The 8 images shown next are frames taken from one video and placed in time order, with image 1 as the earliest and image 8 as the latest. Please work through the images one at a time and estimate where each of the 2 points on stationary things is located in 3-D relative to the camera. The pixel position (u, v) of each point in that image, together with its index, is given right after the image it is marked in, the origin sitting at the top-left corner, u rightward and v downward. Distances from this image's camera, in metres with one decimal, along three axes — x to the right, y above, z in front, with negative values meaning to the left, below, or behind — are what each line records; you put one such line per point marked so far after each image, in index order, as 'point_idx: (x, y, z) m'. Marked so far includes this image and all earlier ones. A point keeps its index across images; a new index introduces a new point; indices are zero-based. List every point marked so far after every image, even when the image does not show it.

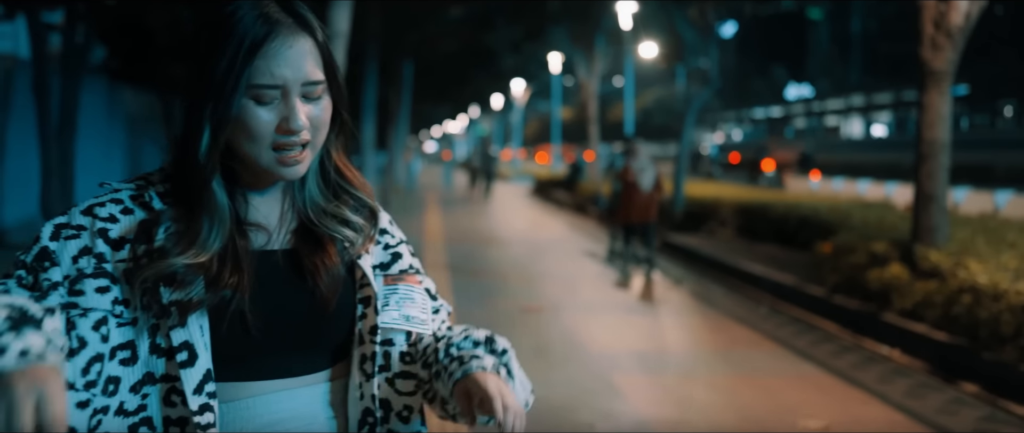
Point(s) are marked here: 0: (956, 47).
0: (+4.1, +1.6, +9.4) m
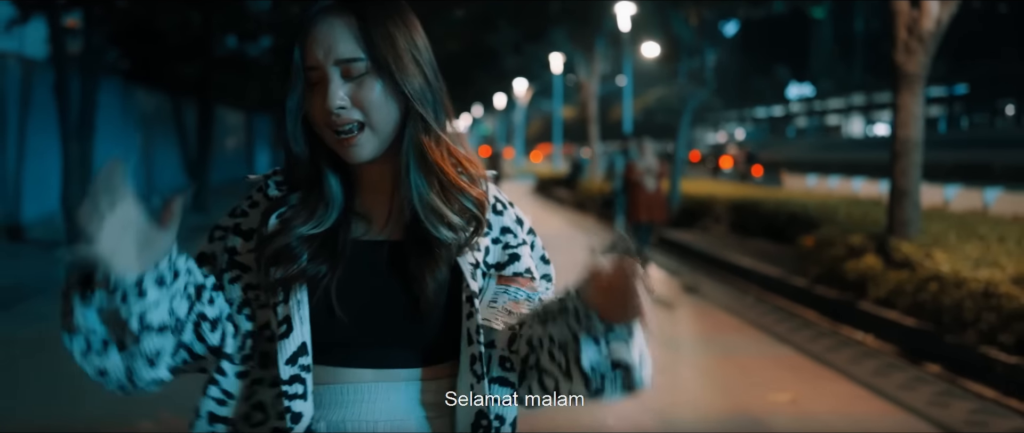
0: (+4.1, +1.6, +10.0) m
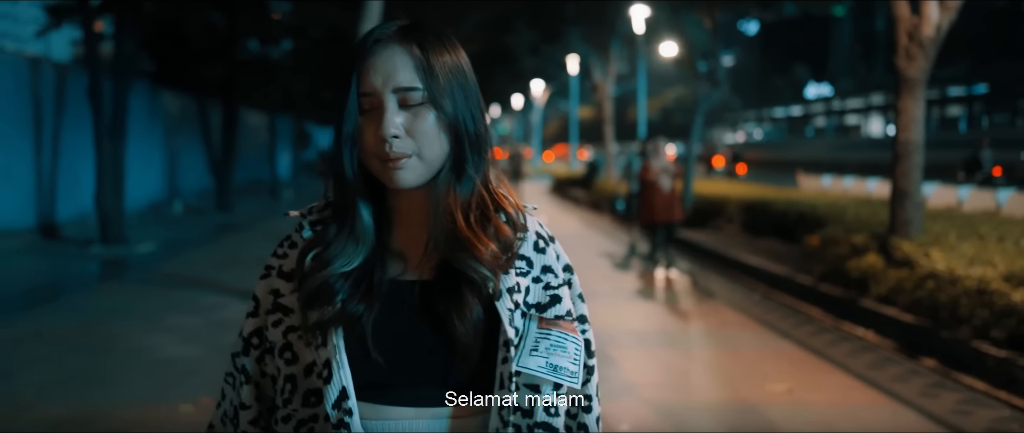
0: (+4.2, +1.6, +10.3) m
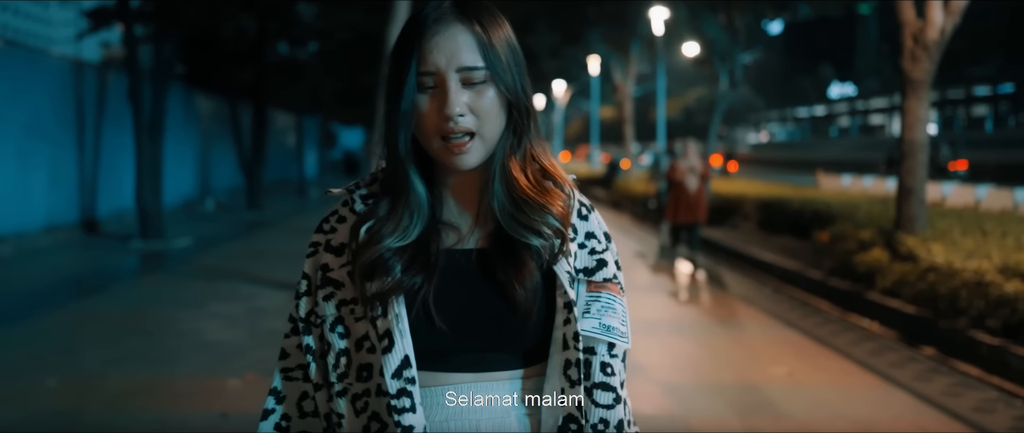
0: (+4.4, +1.7, +10.8) m
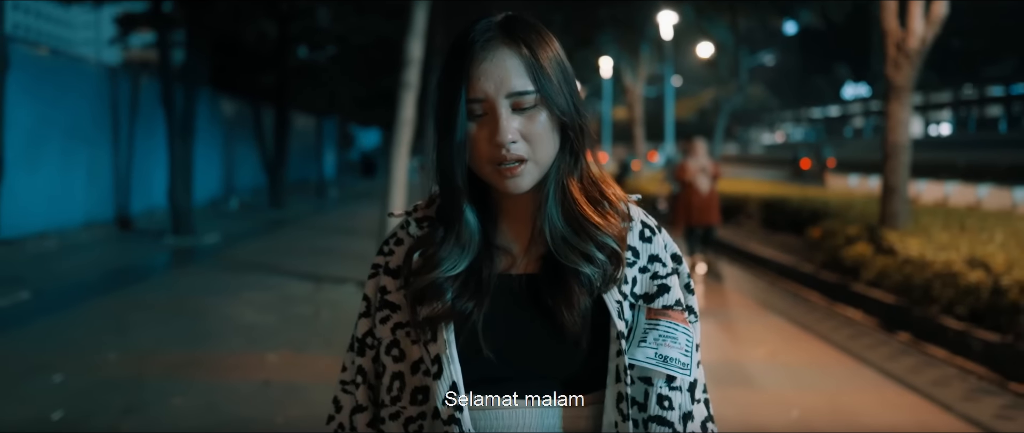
0: (+4.5, +1.7, +11.5) m
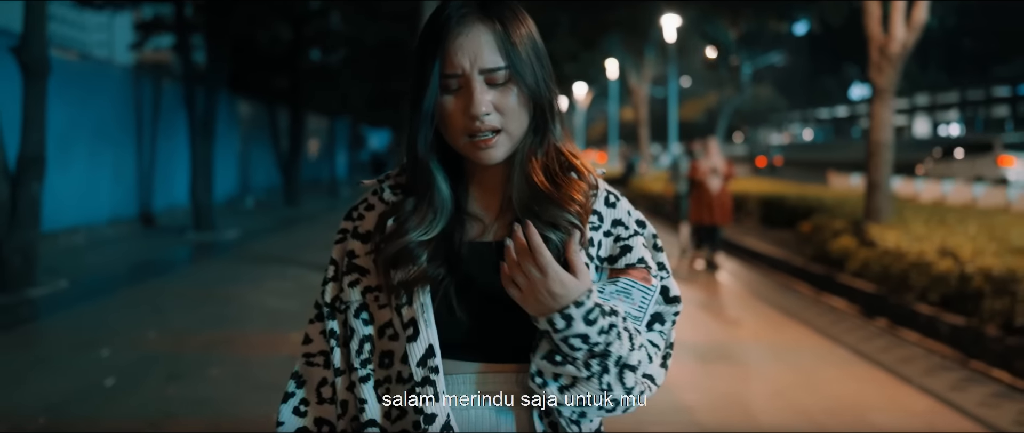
0: (+4.6, +1.8, +12.2) m
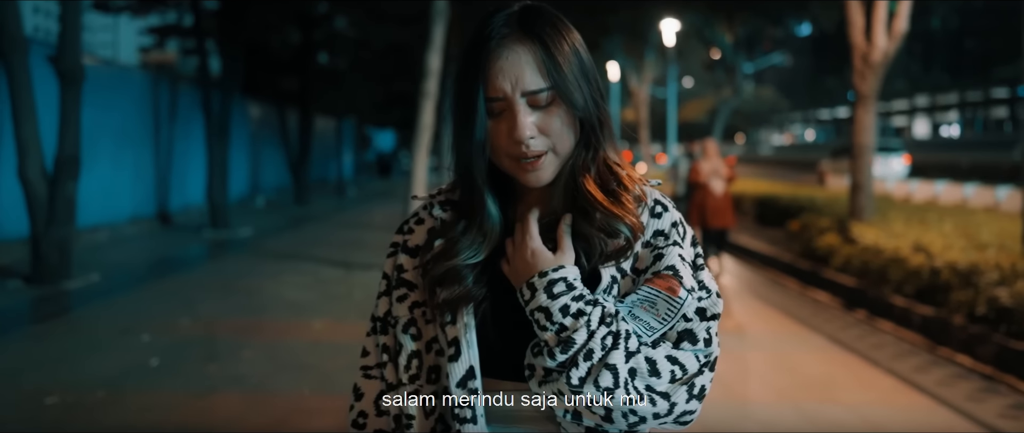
0: (+4.6, +1.8, +12.9) m
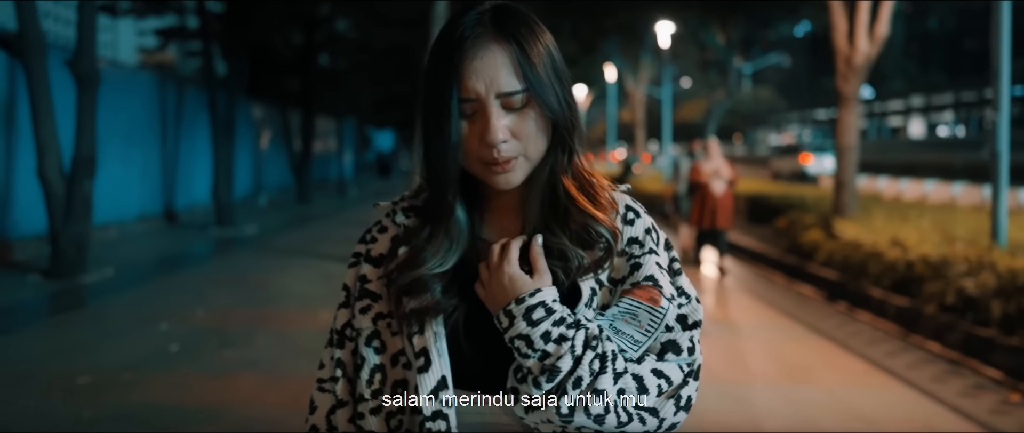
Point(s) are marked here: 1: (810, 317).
0: (+4.5, +1.8, +13.5) m
1: (+3.1, -1.0, +11.2) m
